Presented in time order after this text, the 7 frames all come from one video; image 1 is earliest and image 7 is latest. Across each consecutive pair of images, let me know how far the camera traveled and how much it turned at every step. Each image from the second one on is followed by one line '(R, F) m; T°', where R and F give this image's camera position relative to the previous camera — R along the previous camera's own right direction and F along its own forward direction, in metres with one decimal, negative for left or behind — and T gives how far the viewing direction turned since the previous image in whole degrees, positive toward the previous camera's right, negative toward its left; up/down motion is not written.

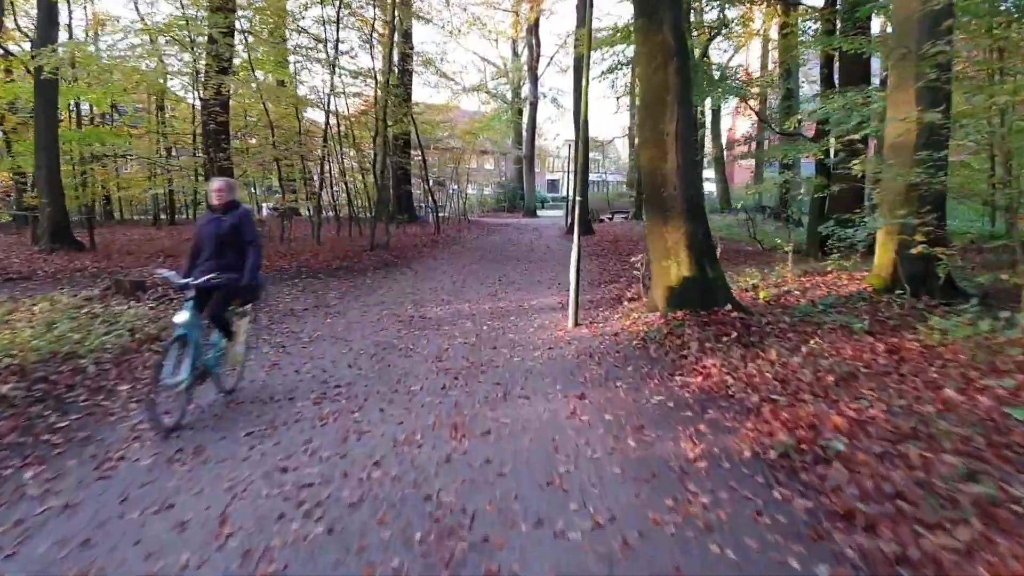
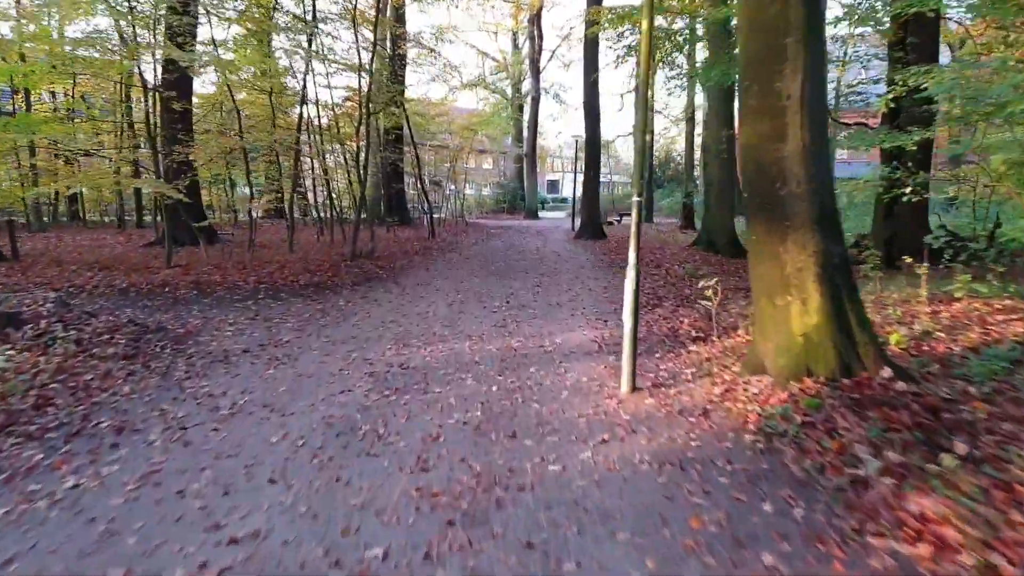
(-0.2, +2.4) m; 0°
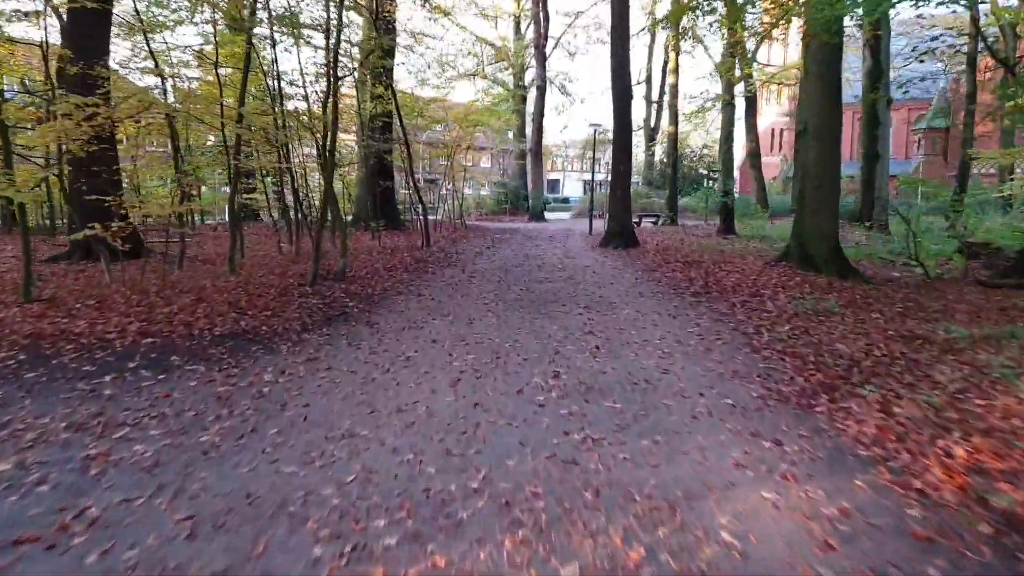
(-0.4, +3.9) m; 0°
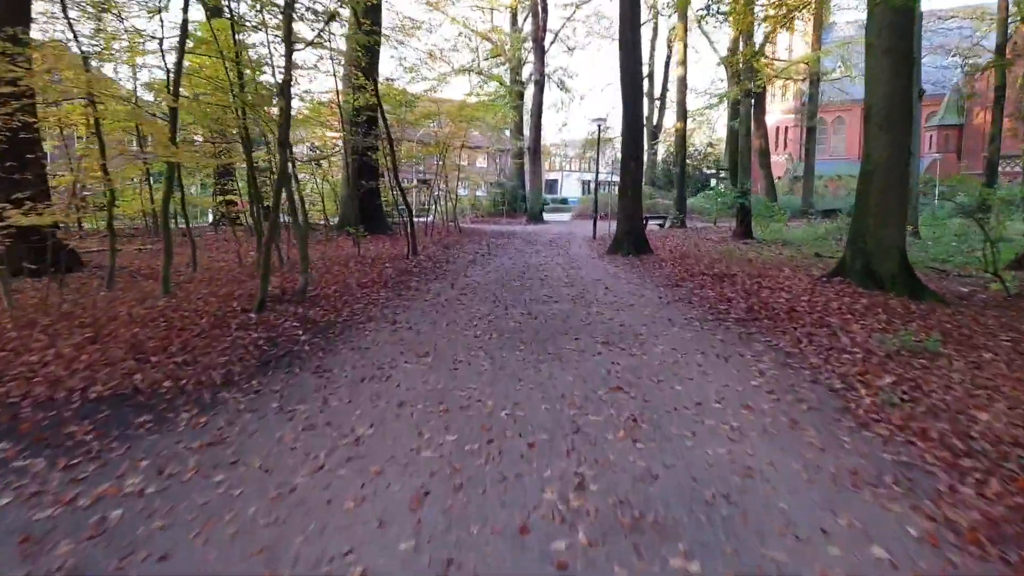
(0.0, +2.0) m; 0°
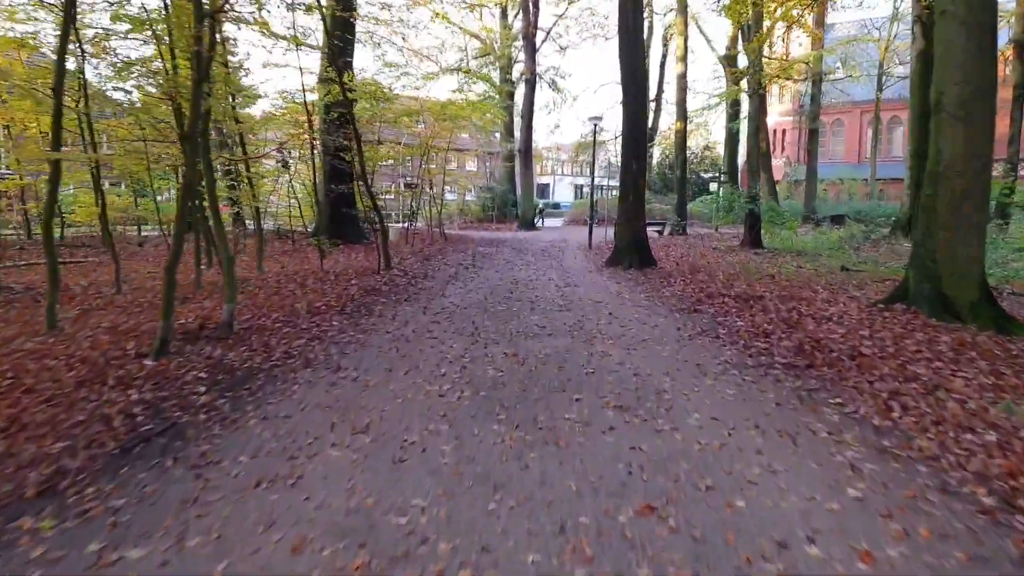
(+0.1, +1.9) m; +1°
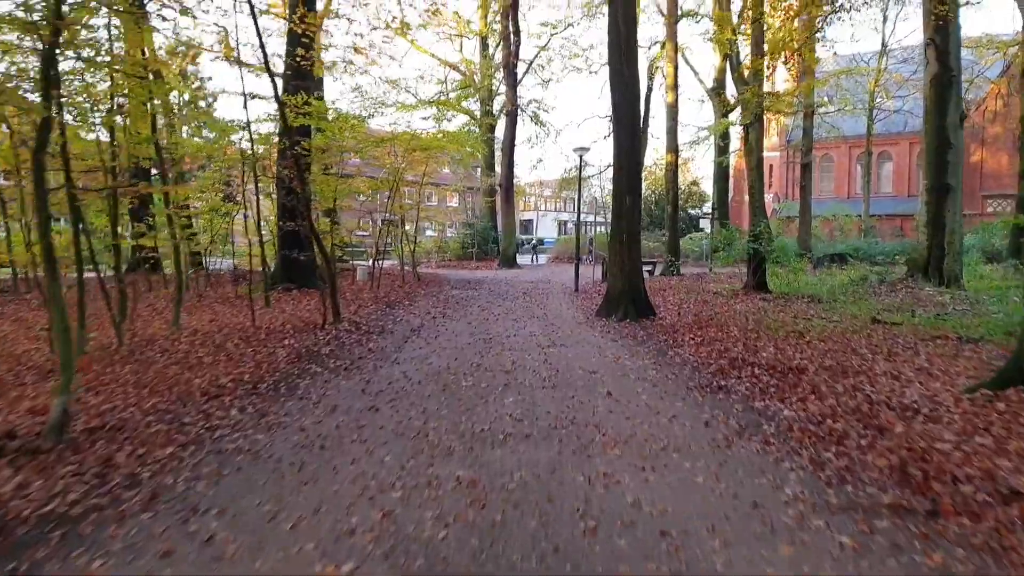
(+0.2, +2.2) m; +1°
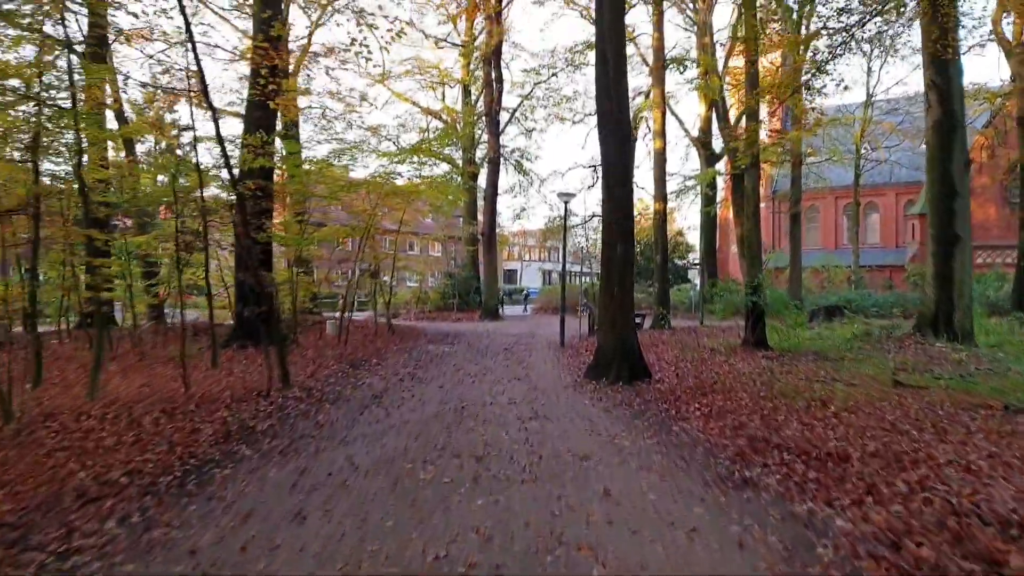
(+0.1, +1.4) m; +1°
